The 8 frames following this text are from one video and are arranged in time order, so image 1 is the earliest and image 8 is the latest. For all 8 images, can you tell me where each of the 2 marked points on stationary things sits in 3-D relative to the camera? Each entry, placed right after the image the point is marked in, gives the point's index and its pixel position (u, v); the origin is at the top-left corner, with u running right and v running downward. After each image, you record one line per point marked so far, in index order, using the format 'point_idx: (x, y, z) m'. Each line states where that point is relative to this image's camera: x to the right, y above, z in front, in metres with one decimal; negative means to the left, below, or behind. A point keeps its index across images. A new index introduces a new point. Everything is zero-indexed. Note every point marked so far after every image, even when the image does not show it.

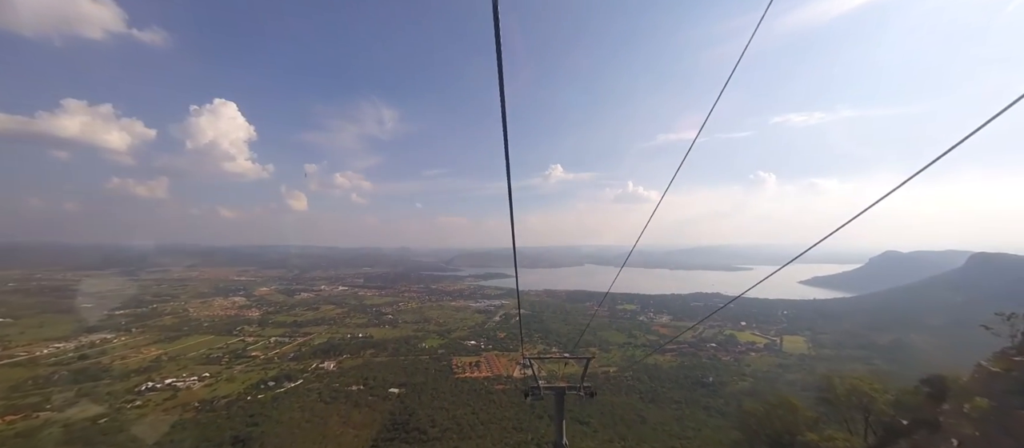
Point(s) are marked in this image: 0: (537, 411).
0: (+1.7, -10.3, +19.2) m
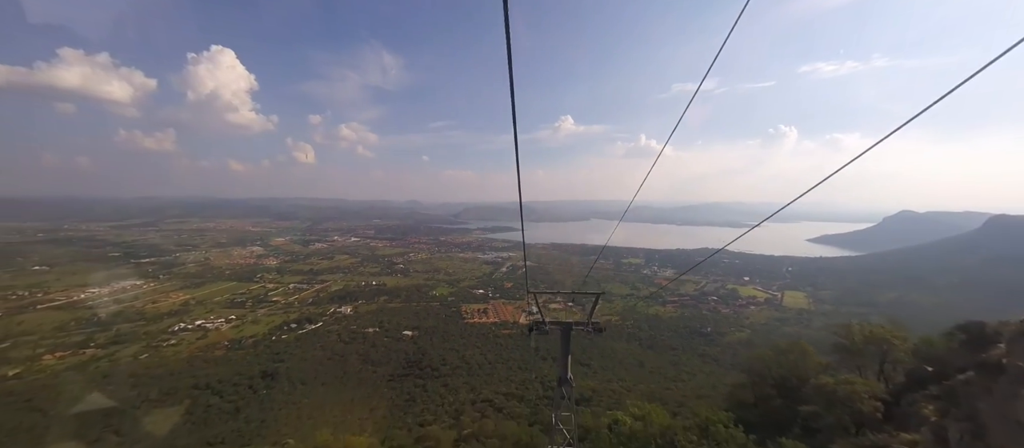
0: (+1.8, -7.4, +21.6) m
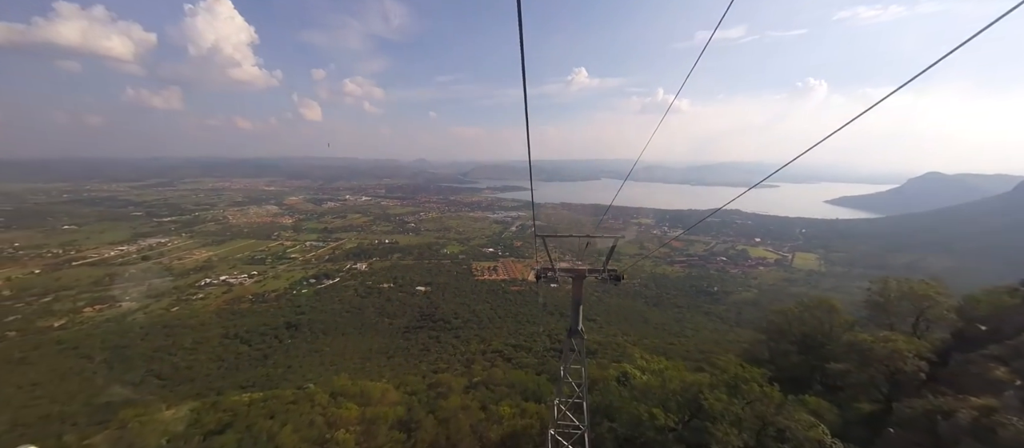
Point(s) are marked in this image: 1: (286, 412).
0: (+2.1, -5.0, +22.6) m
1: (-6.5, -5.4, +10.7) m
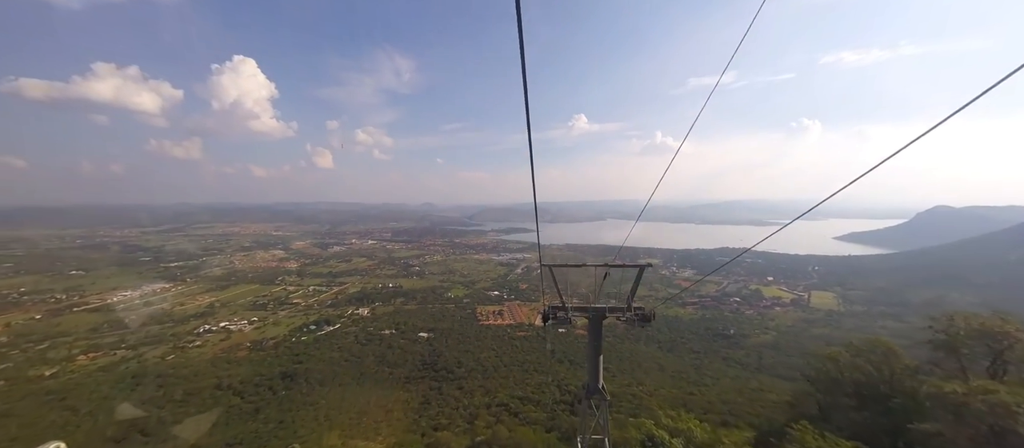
0: (+2.4, -7.3, +20.7) m
1: (-6.4, -6.6, +9.0) m
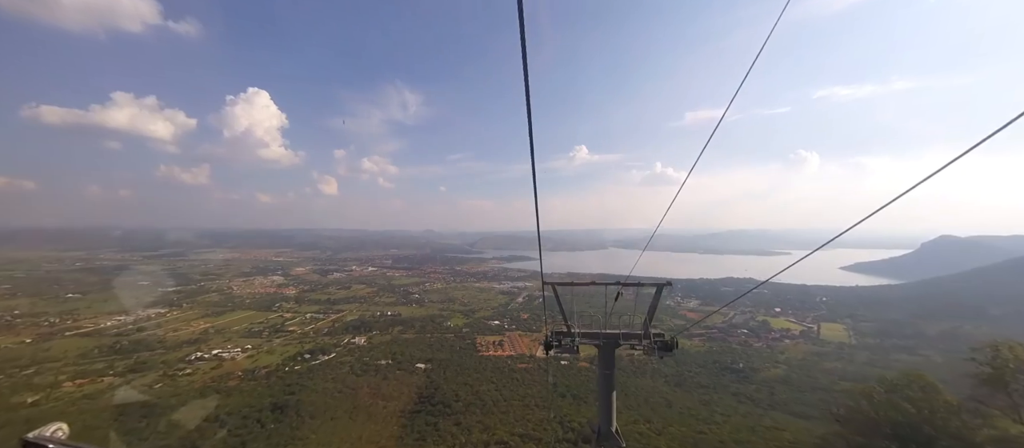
0: (+2.4, -8.7, +19.2) m
1: (-6.4, -6.9, +7.7) m
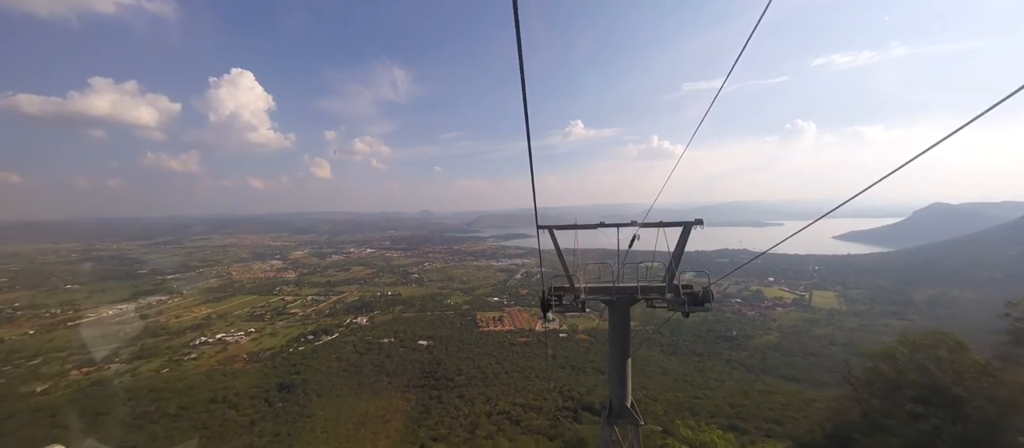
0: (+2.5, -7.2, +19.8) m
1: (-6.3, -6.4, +8.1) m
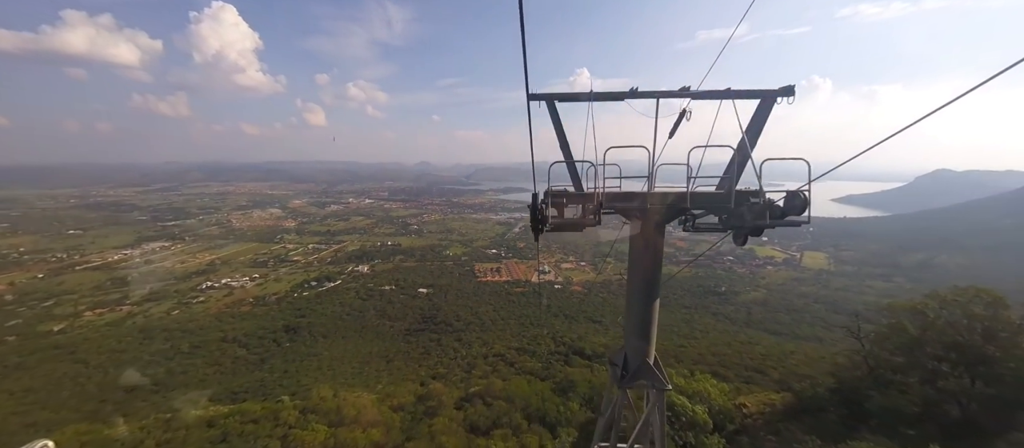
0: (+2.1, -4.6, +20.9) m
1: (-6.6, -5.1, +9.2) m
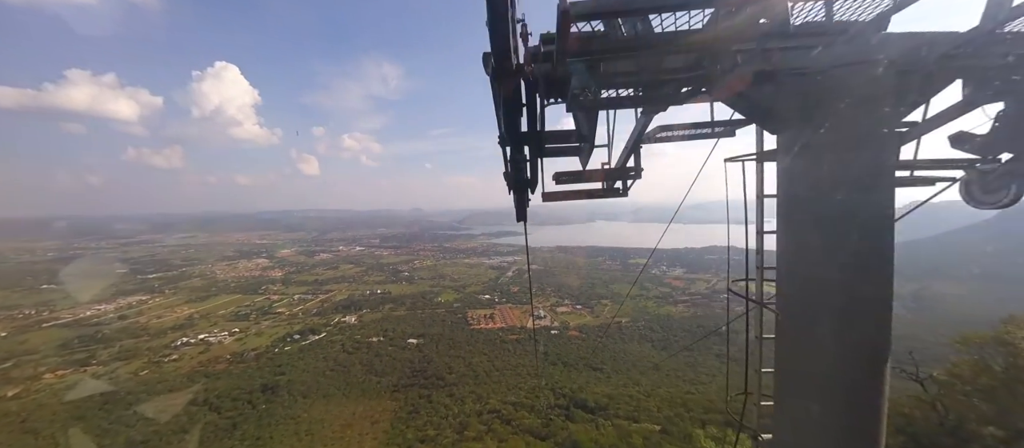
0: (+2.0, -6.7, +18.7) m
1: (-6.5, -6.0, +6.8) m
